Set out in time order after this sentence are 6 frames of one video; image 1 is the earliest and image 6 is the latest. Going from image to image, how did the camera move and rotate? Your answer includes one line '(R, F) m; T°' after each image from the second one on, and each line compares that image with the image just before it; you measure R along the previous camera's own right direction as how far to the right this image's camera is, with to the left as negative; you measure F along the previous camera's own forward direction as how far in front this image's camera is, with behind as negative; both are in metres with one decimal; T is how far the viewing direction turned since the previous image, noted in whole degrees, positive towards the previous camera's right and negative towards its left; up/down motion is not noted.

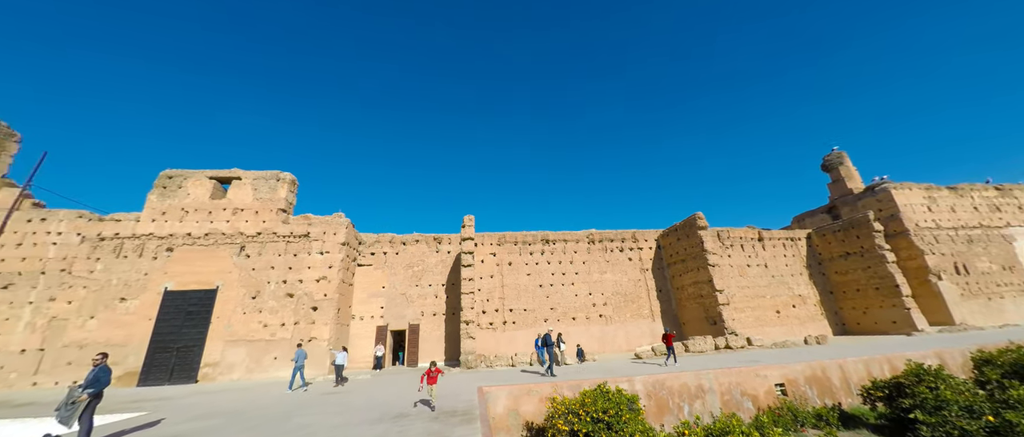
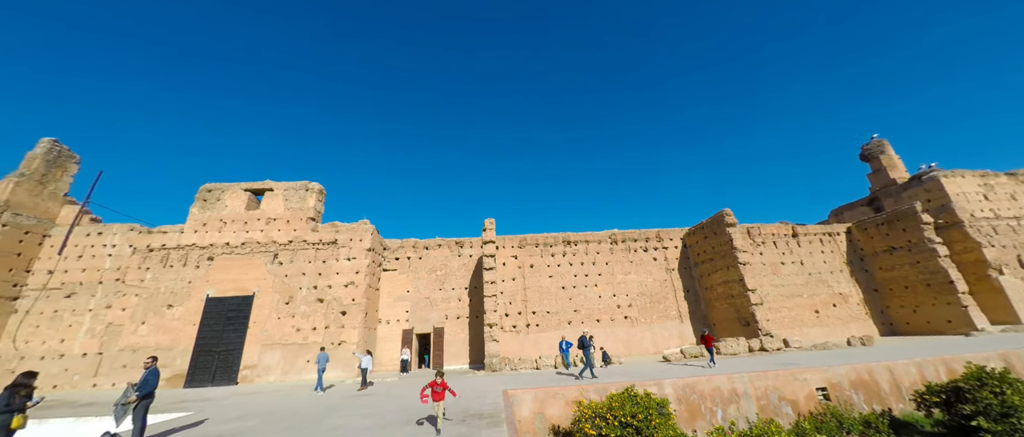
(+0.3, -0.1) m; -4°
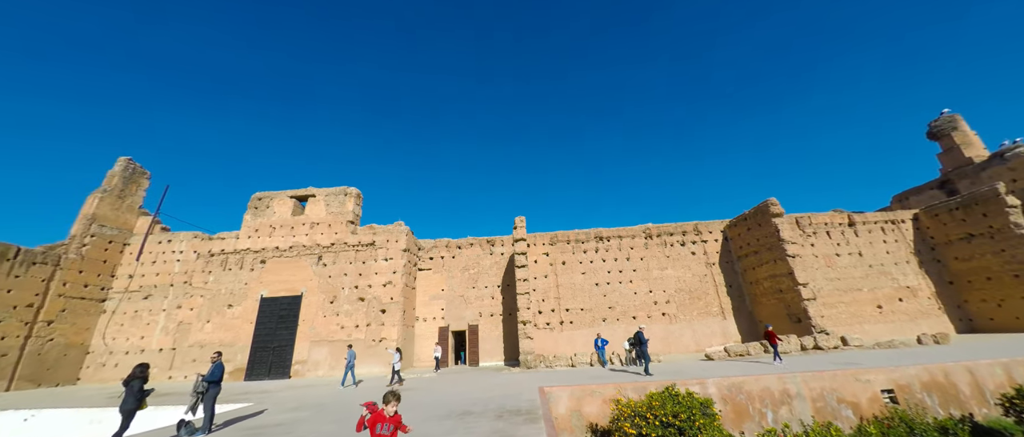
(+0.4, -0.1) m; -6°
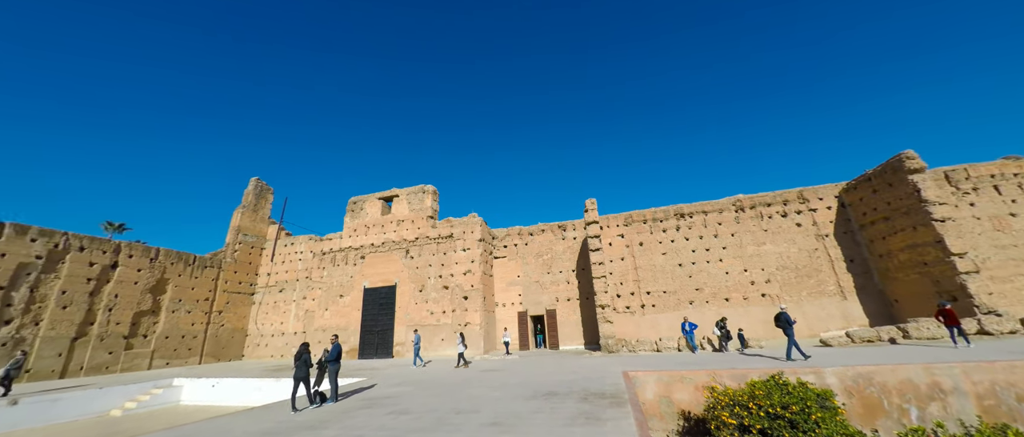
(+1.0, 0.0) m; -14°
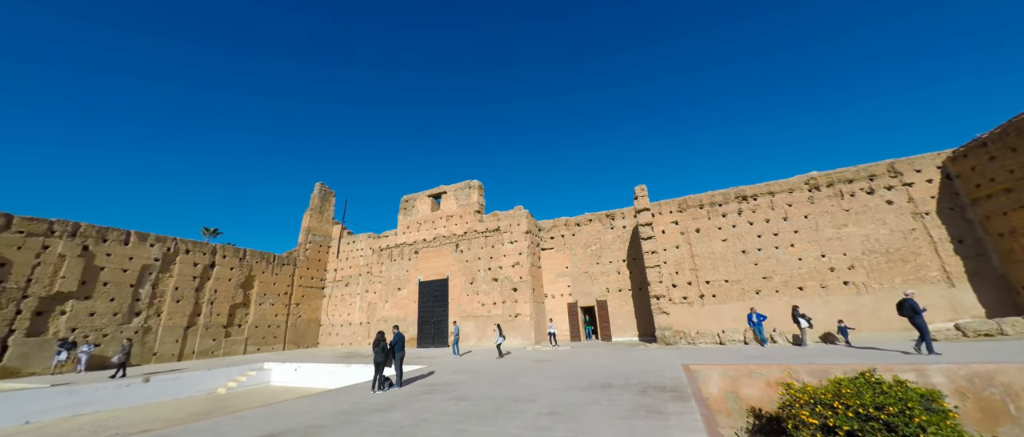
(+0.6, +0.1) m; -9°
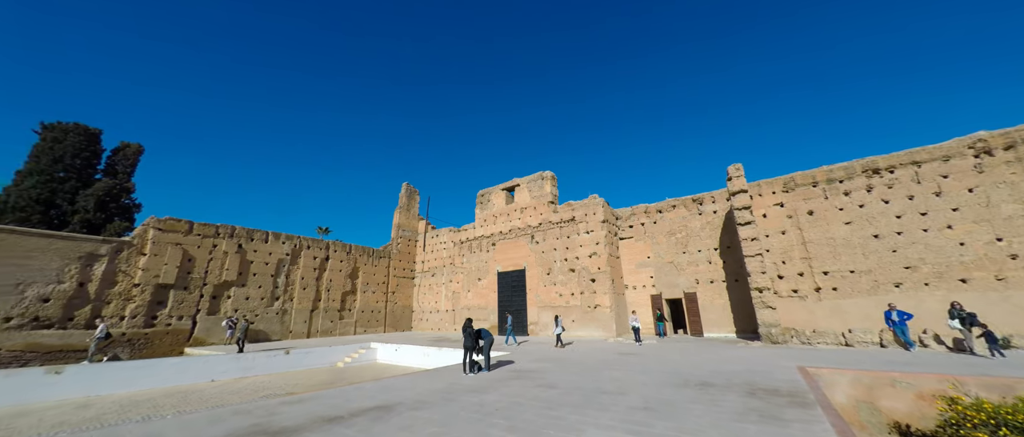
(+0.8, +0.3) m; -14°
